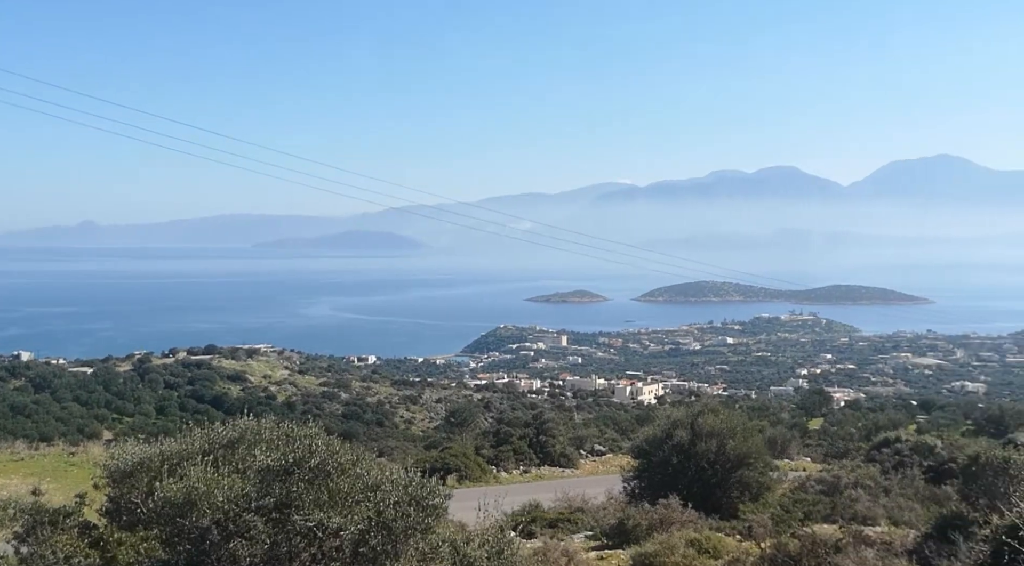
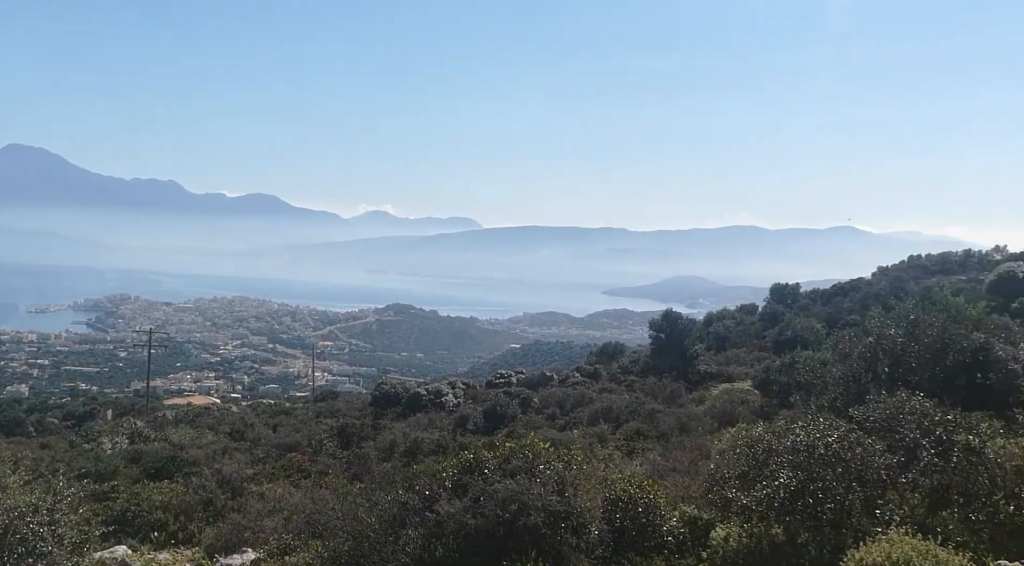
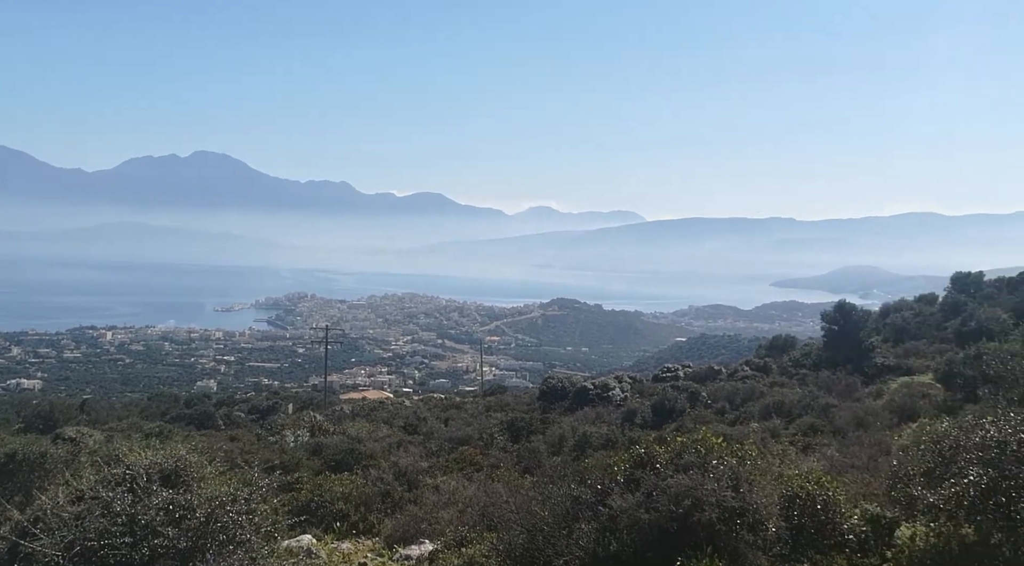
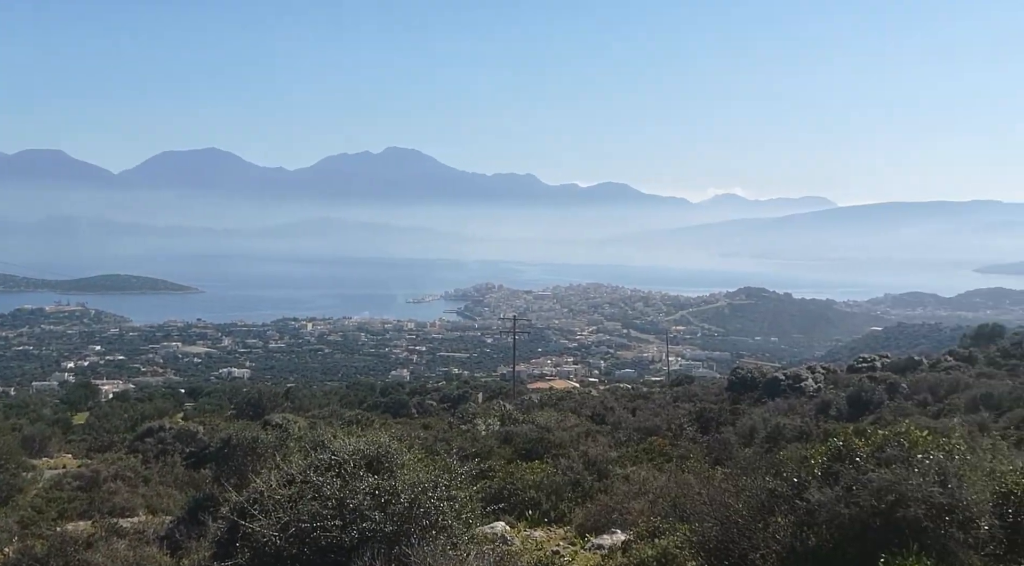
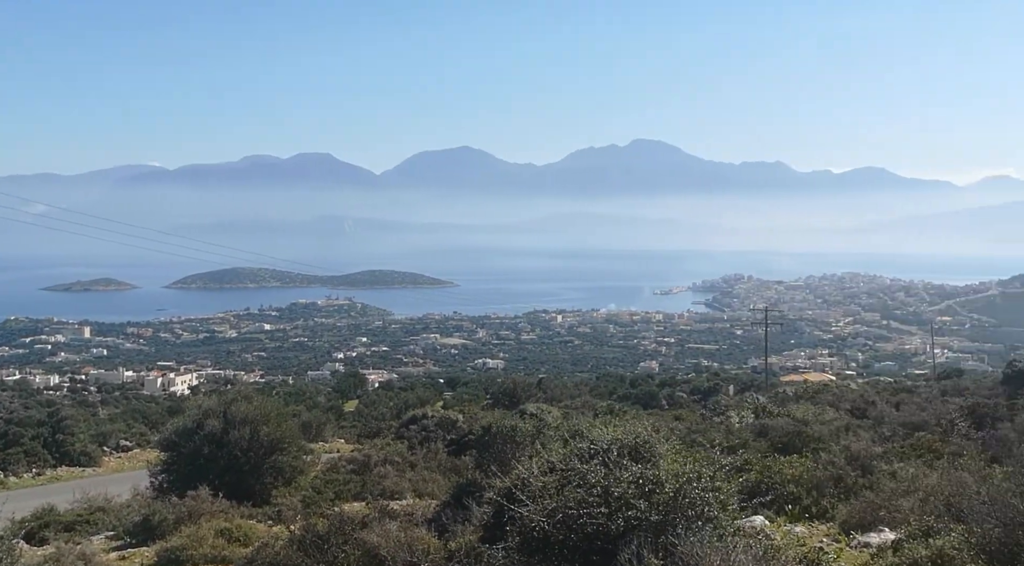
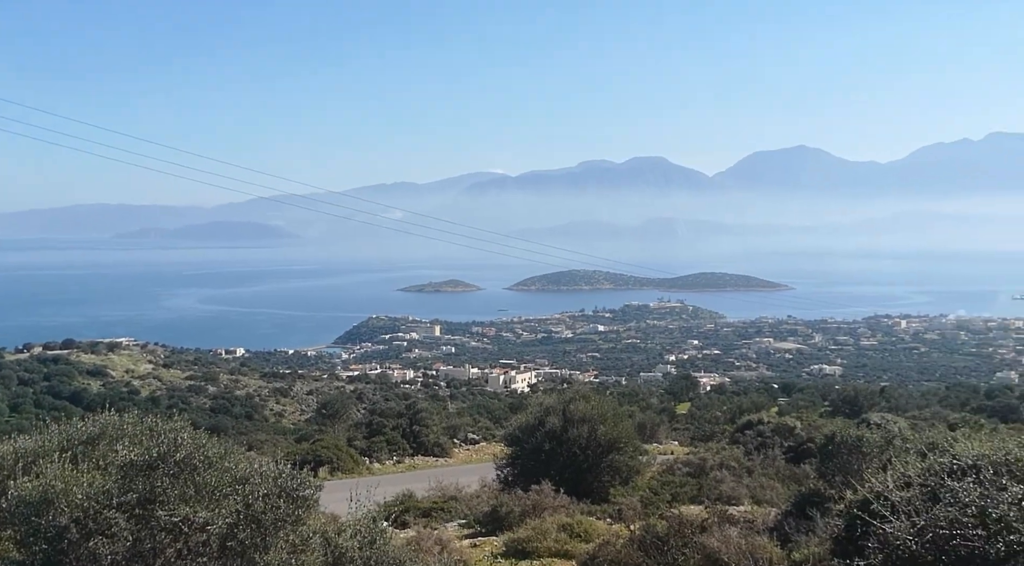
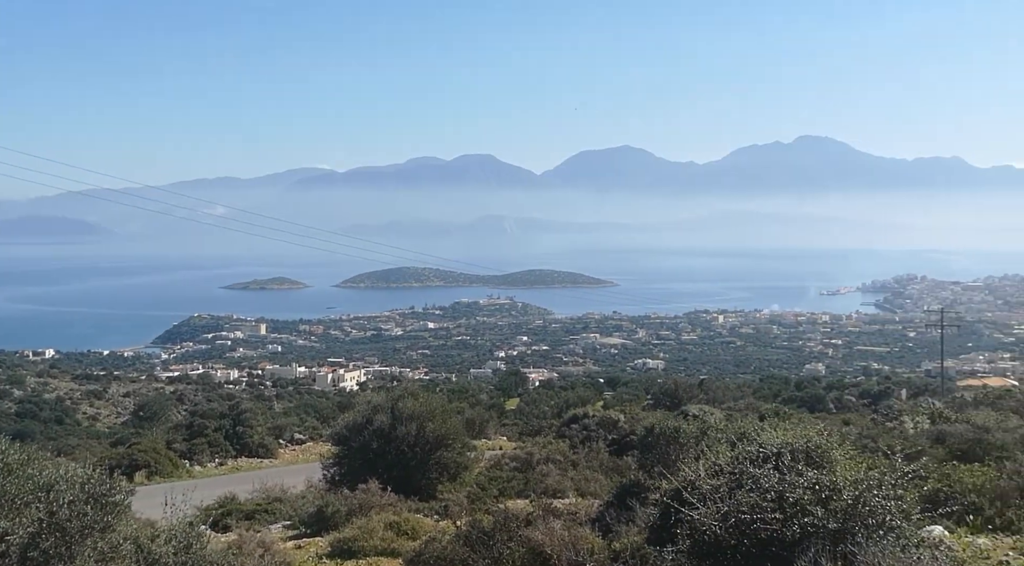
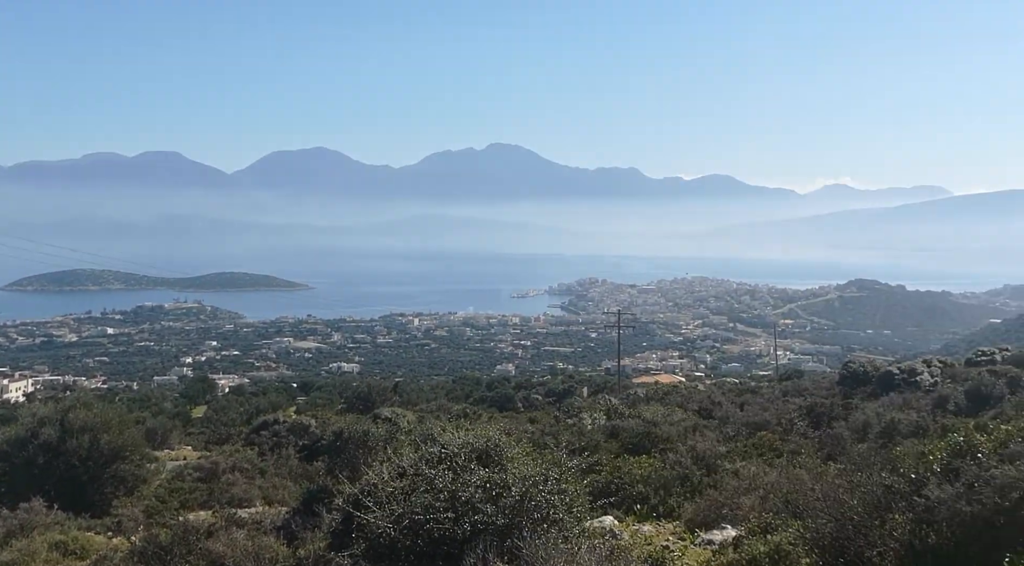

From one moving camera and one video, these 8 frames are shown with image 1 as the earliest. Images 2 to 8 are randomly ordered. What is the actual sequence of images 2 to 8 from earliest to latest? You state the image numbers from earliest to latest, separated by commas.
6, 7, 5, 8, 4, 3, 2
